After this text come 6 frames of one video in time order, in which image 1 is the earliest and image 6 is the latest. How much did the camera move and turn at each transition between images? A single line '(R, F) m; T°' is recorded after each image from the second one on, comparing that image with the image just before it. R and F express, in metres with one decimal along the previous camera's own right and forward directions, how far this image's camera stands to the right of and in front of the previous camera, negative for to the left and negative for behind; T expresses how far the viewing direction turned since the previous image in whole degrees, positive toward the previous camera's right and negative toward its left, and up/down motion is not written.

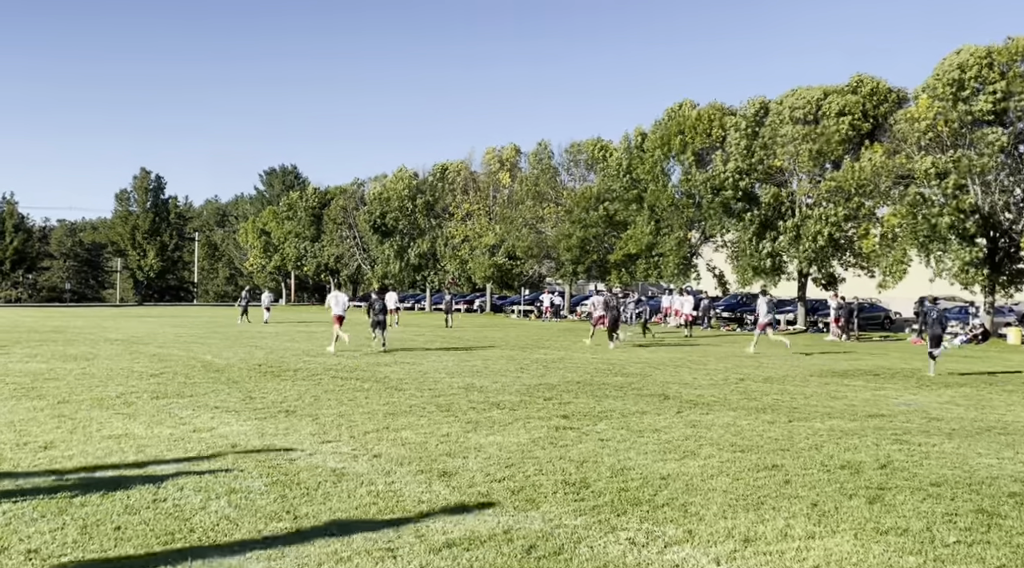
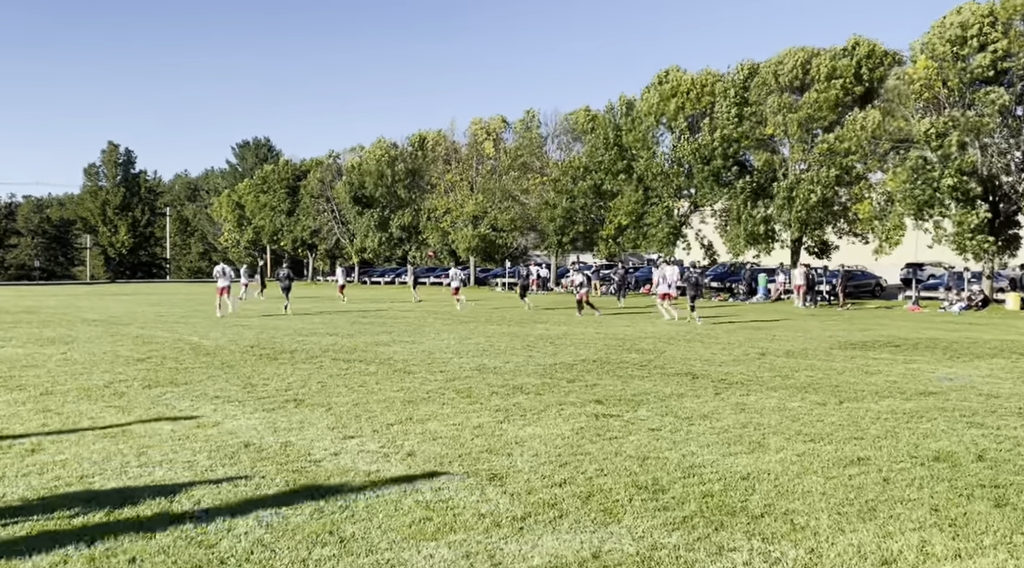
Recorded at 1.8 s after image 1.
(-0.5, +0.9) m; +1°
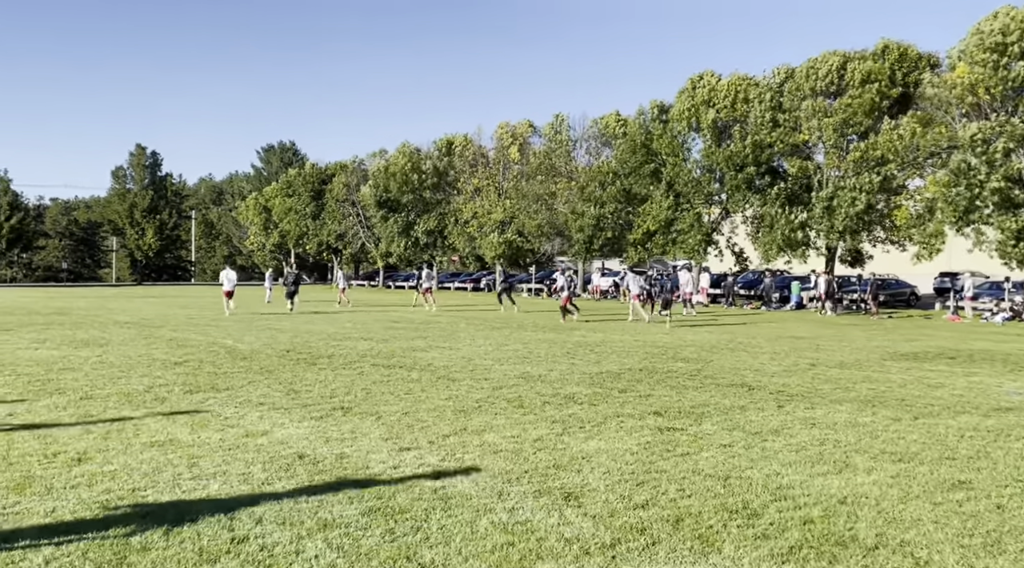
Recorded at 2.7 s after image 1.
(-0.4, +0.4) m; -1°
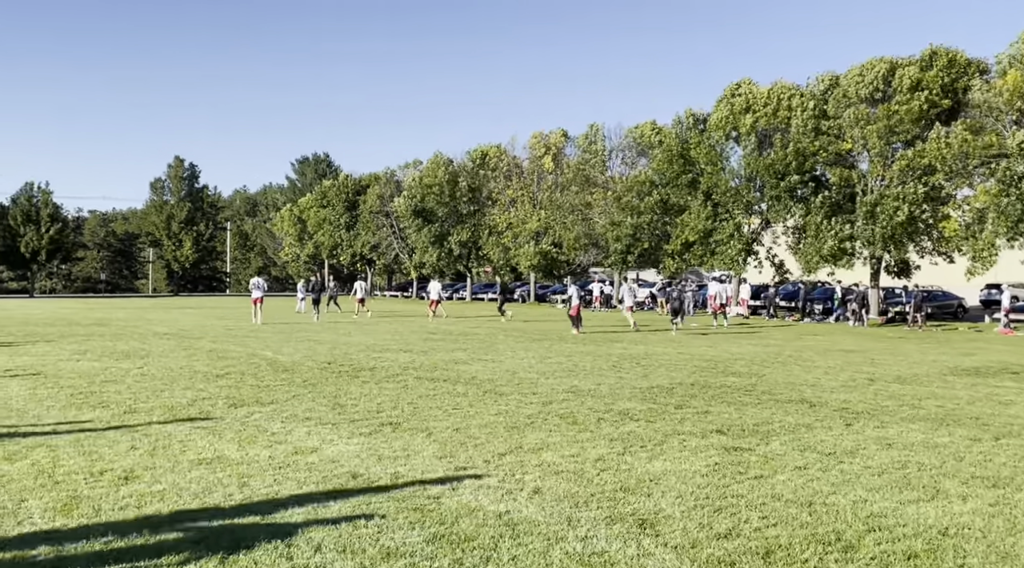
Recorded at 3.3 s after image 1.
(-0.2, +0.4) m; -2°
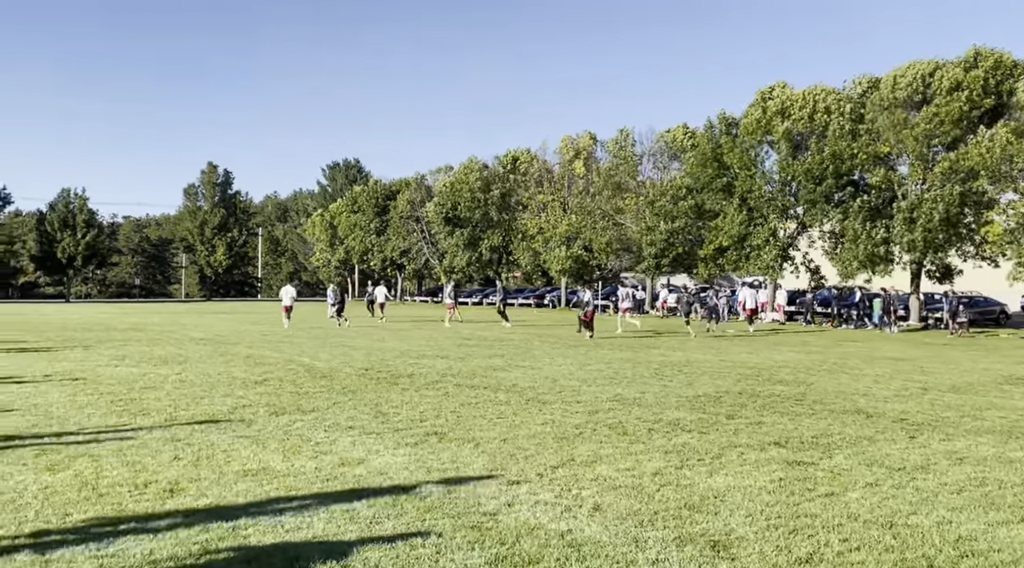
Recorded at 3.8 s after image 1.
(-0.2, +0.3) m; -2°
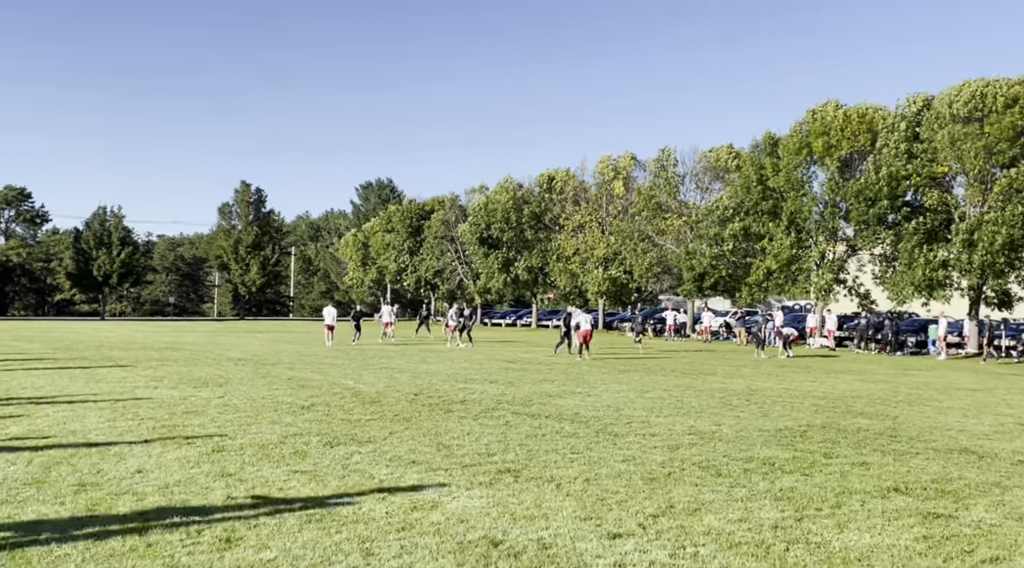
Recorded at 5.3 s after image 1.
(-0.5, +0.9) m; -2°
